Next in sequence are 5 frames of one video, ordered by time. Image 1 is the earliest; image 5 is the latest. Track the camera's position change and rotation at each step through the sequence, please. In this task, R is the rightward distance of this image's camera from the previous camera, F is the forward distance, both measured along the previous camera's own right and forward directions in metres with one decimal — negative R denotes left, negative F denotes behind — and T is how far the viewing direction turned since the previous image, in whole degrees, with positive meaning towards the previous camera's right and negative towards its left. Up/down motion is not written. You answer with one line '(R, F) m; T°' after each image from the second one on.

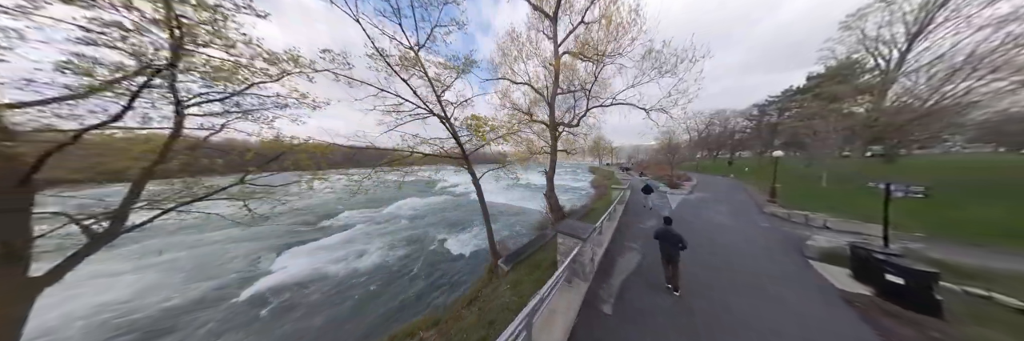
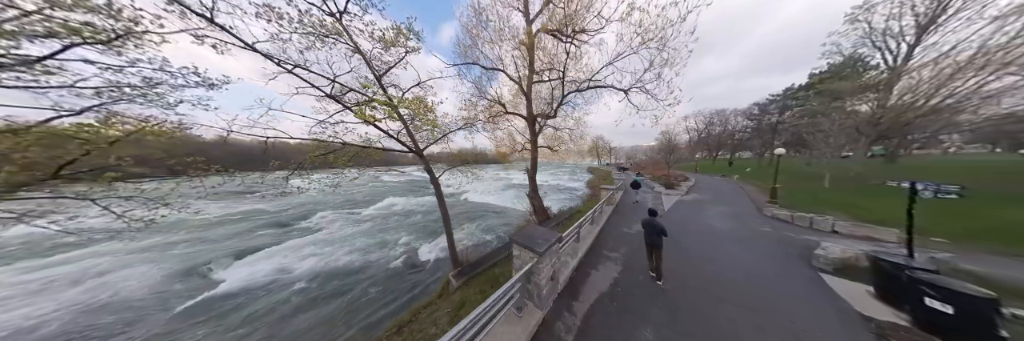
(+1.0, +0.7) m; 0°
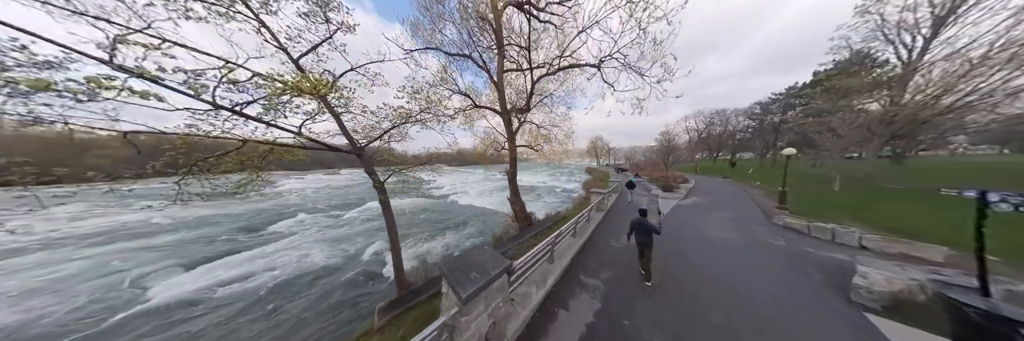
(+0.9, +0.8) m; 0°
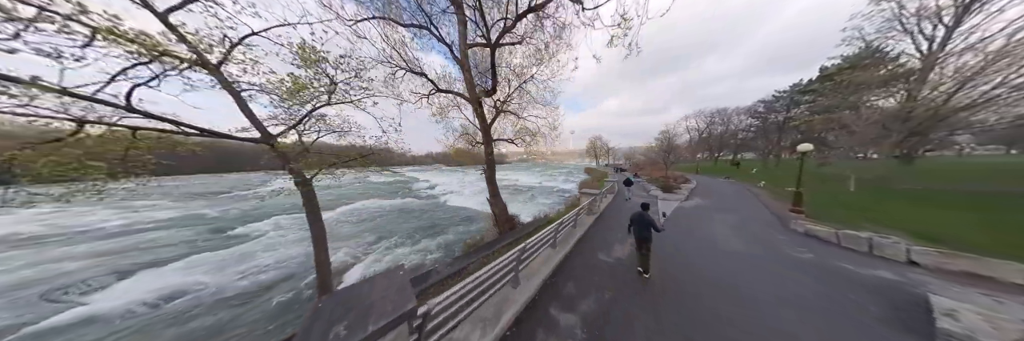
(+0.8, +0.8) m; 0°
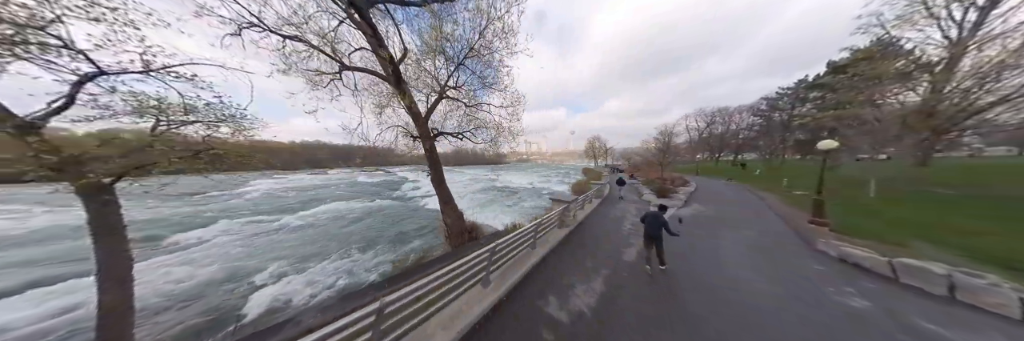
(+1.4, +1.2) m; 0°
